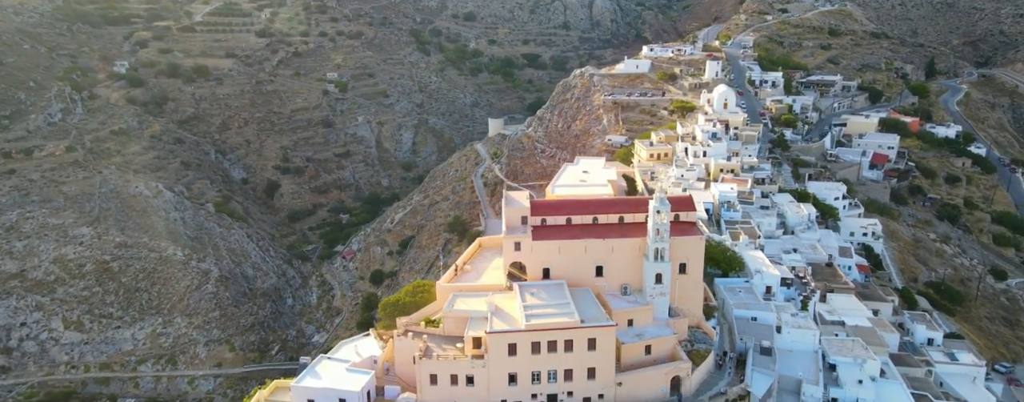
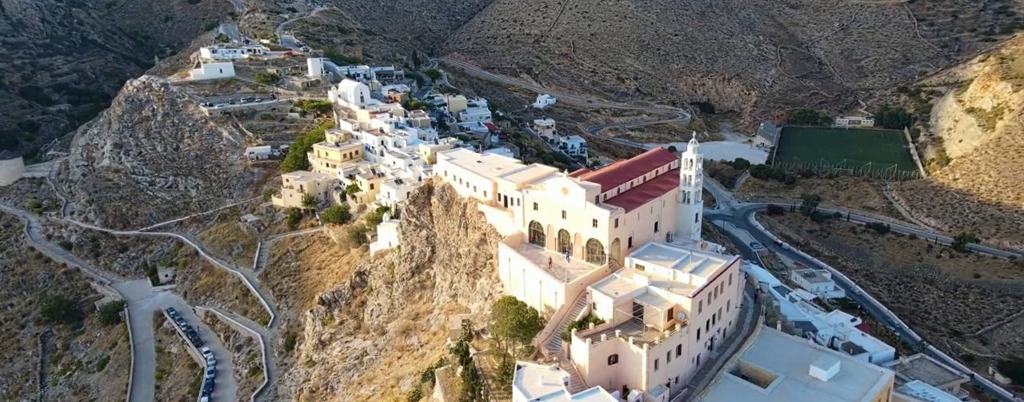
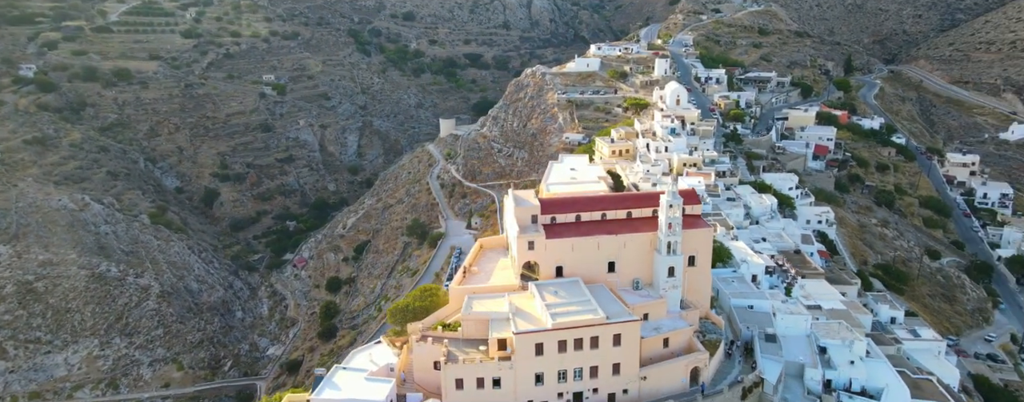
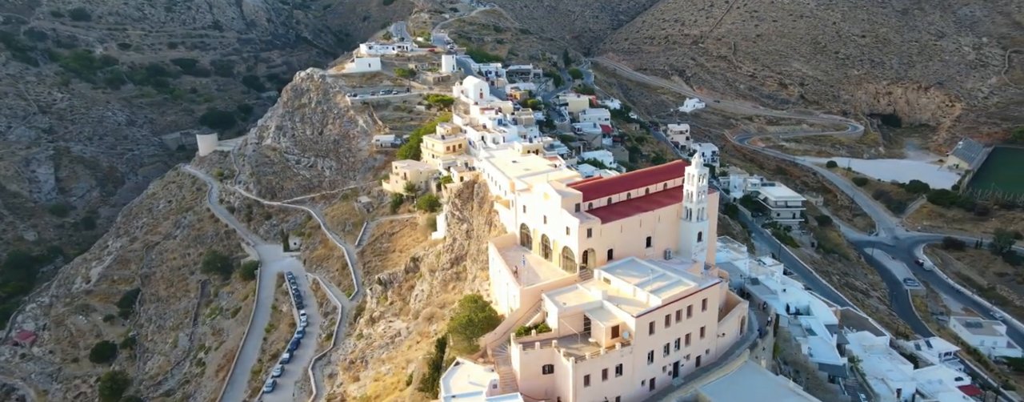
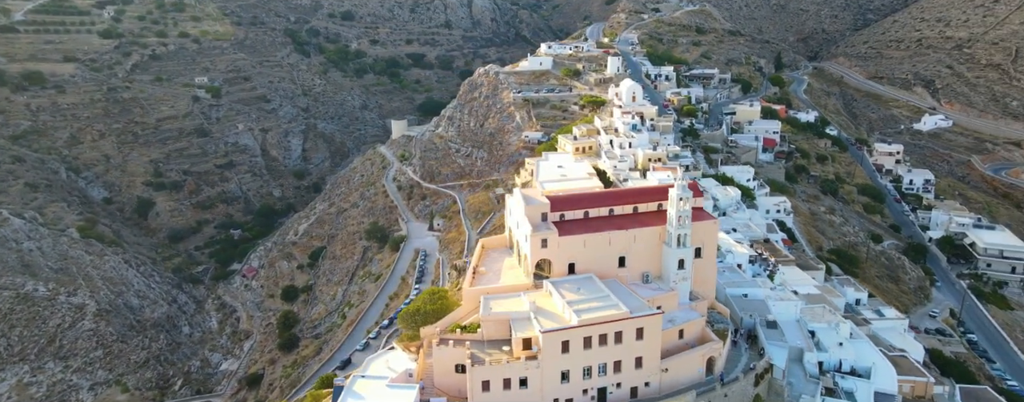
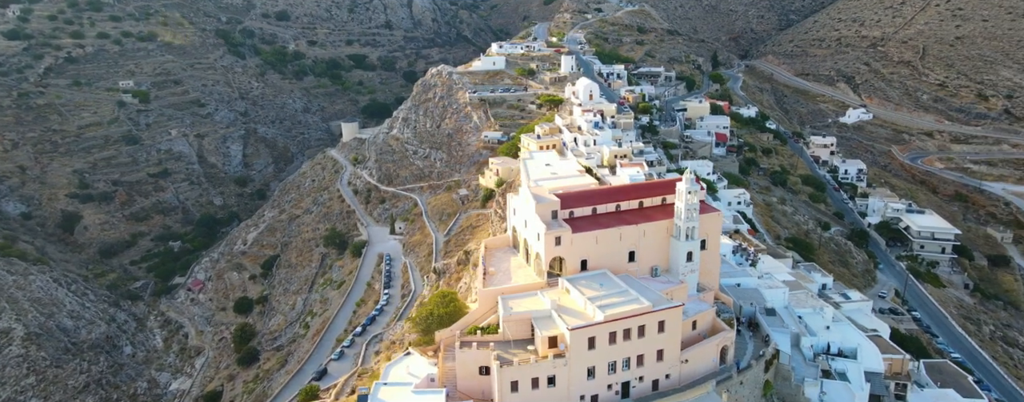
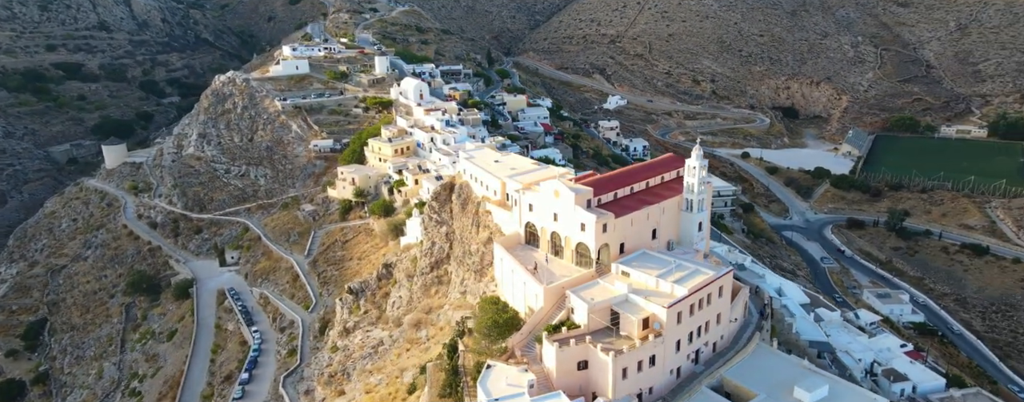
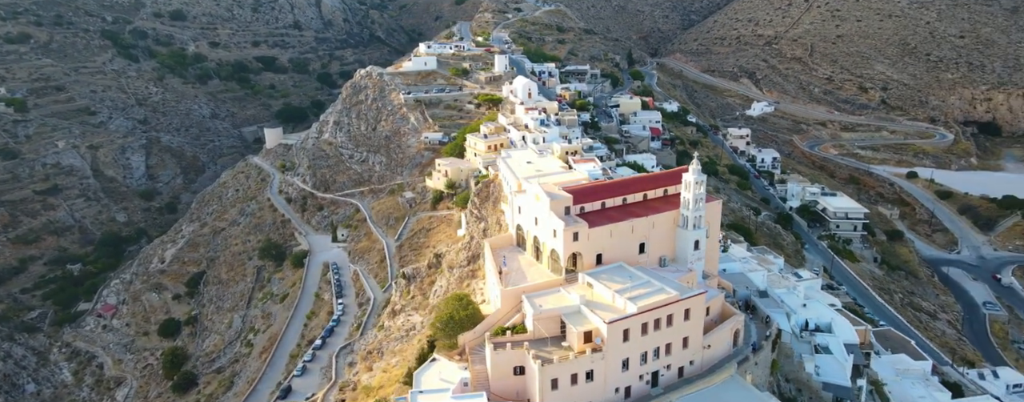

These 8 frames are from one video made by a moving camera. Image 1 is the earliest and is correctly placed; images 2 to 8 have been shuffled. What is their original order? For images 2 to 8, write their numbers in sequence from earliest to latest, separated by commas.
3, 5, 6, 8, 4, 7, 2
